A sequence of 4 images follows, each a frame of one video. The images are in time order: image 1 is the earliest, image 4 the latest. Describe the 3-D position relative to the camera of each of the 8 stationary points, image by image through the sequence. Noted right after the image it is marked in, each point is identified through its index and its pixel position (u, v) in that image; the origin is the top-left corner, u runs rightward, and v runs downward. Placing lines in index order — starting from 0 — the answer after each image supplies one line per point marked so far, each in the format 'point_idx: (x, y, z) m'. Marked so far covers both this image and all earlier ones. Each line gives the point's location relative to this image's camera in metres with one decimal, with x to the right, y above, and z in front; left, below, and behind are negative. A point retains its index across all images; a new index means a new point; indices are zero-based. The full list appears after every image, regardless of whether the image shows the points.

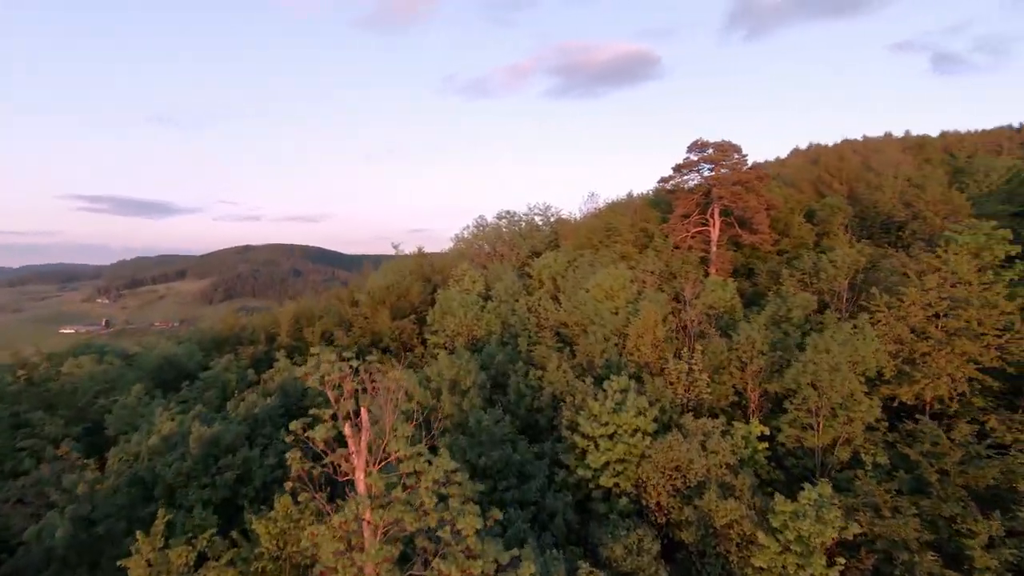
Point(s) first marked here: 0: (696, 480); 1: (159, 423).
0: (+5.9, -6.1, +16.4) m
1: (-11.4, -4.4, +16.5) m
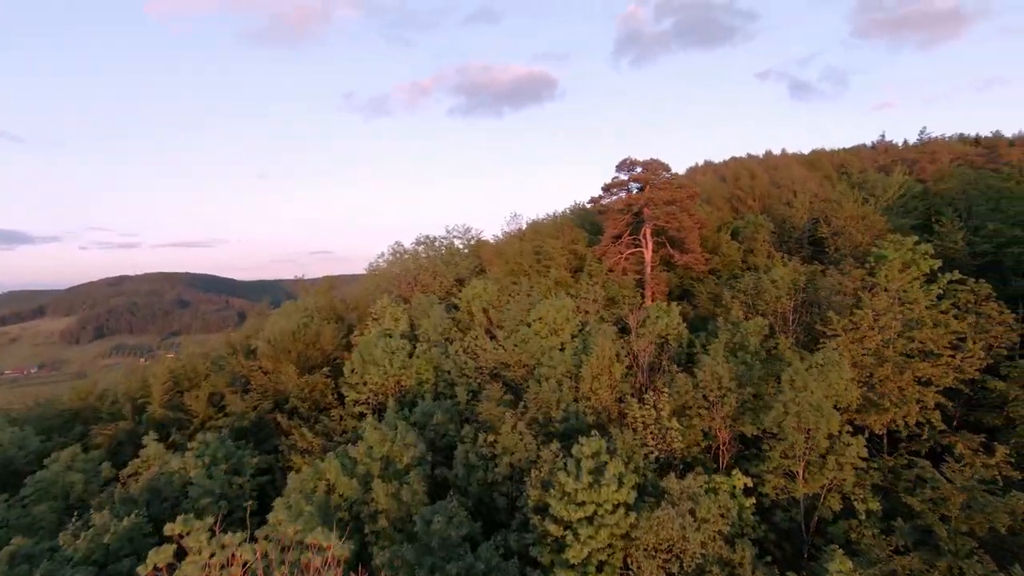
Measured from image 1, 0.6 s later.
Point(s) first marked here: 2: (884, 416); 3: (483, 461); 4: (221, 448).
0: (+4.9, -7.4, +13.7) m
1: (-12.2, -6.4, +10.9) m
2: (+14.1, -4.8, +19.3) m
3: (-0.9, -5.8, +17.0) m
4: (-10.8, -6.0, +19.0) m
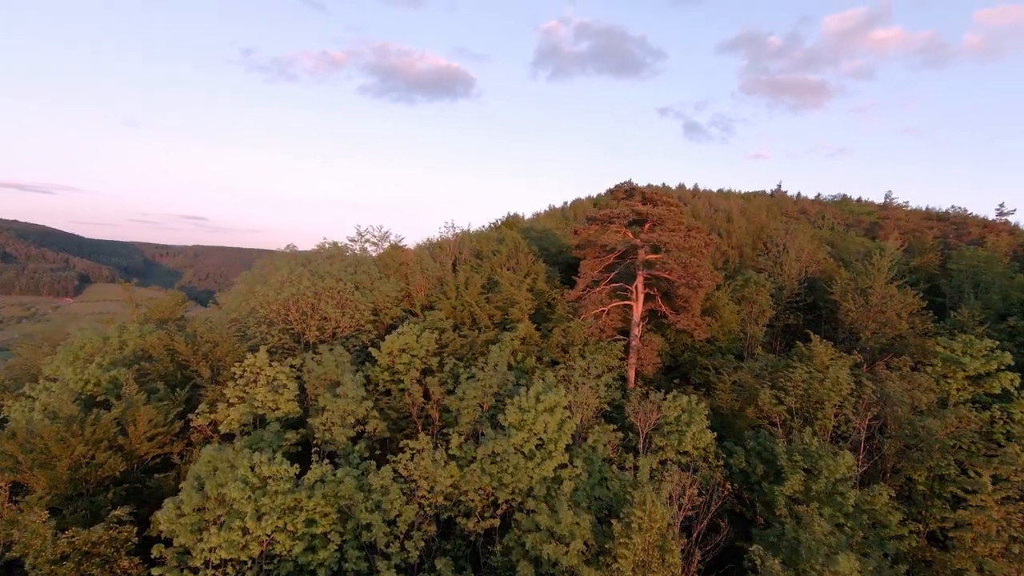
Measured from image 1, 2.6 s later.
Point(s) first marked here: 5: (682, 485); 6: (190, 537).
0: (+5.7, -10.6, +4.8) m
1: (-10.3, -7.9, -1.4) m
2: (+13.7, -9.0, +12.2) m
3: (-0.5, -8.4, +6.8) m
4: (-10.5, -7.5, +6.8) m
5: (+5.5, -6.2, +15.6) m
6: (-7.8, -6.0, +12.5) m
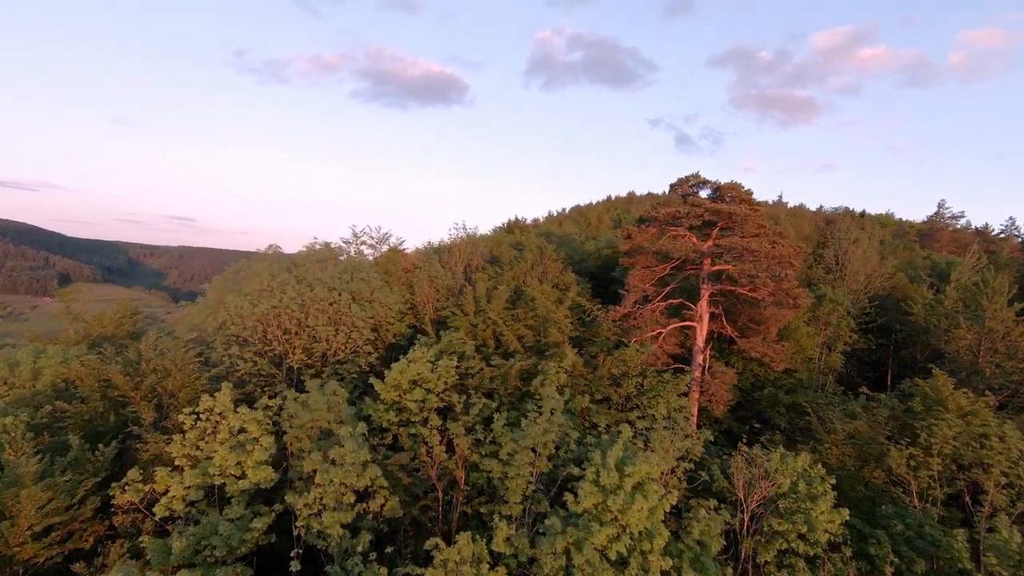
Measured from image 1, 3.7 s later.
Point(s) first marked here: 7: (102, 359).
0: (+7.5, -11.1, -0.4) m
1: (-8.3, -7.9, -7.0) m
2: (+15.4, -9.7, +7.1) m
3: (+1.3, -8.7, +1.5) m
4: (-8.7, -7.7, +1.2) m
5: (+7.1, -6.8, +10.4) m
6: (-6.1, -6.4, +7.0) m
7: (-12.8, -2.1, +16.6) m
